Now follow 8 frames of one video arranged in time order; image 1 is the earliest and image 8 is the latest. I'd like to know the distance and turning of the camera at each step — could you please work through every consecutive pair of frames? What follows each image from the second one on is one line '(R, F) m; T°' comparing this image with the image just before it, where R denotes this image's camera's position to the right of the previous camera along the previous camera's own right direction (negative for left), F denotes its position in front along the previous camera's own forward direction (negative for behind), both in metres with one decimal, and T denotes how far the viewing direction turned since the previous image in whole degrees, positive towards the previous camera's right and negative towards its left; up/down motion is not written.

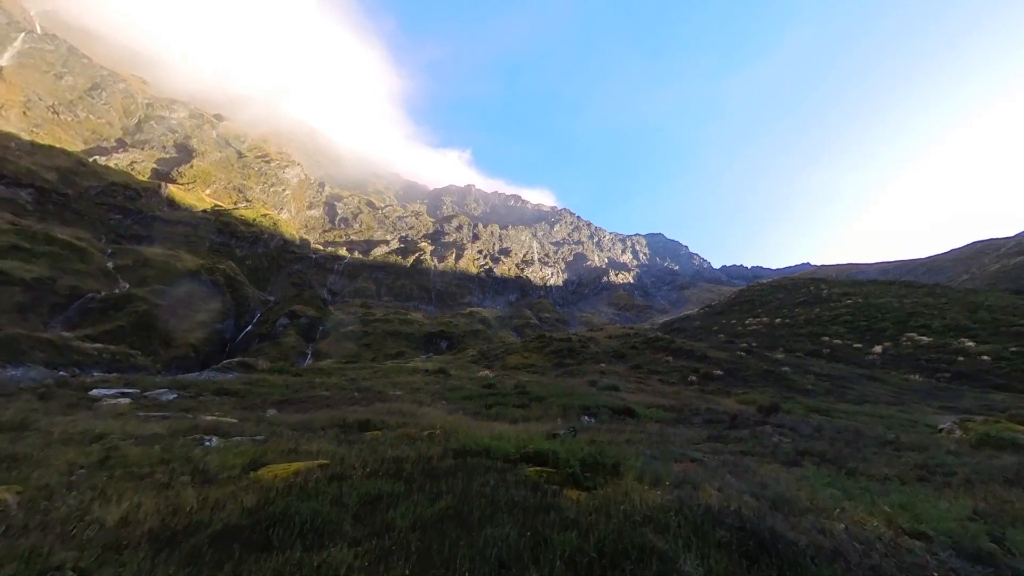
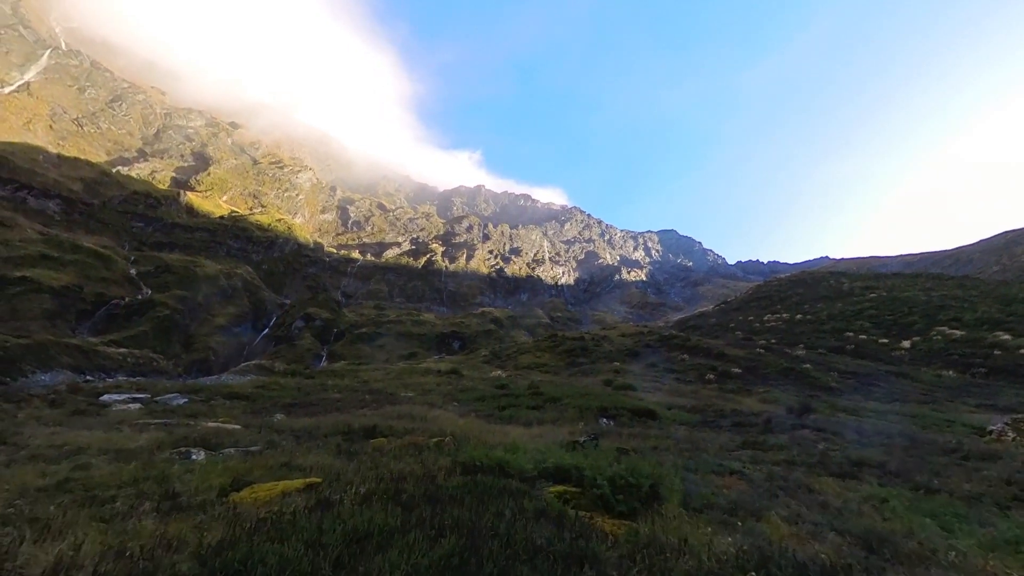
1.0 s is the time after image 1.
(-0.1, +1.4) m; -2°
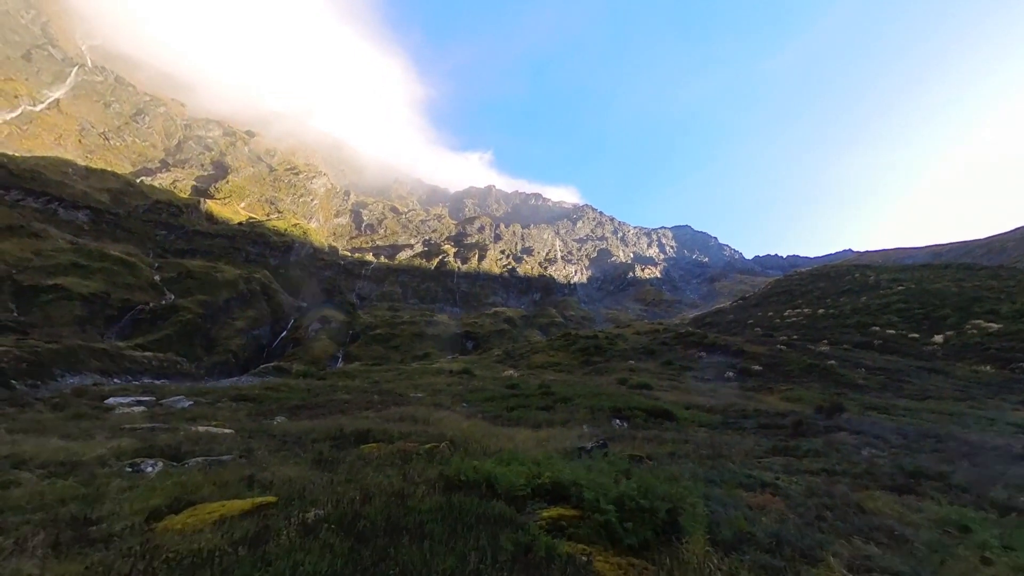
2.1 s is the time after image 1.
(+0.6, +1.5) m; -2°
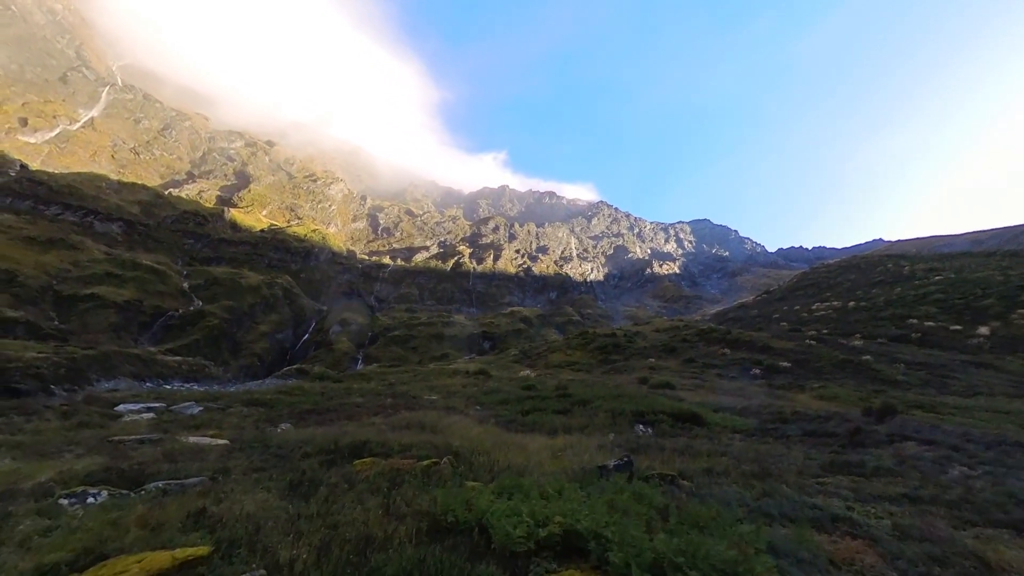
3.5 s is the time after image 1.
(+0.4, +2.0) m; -3°
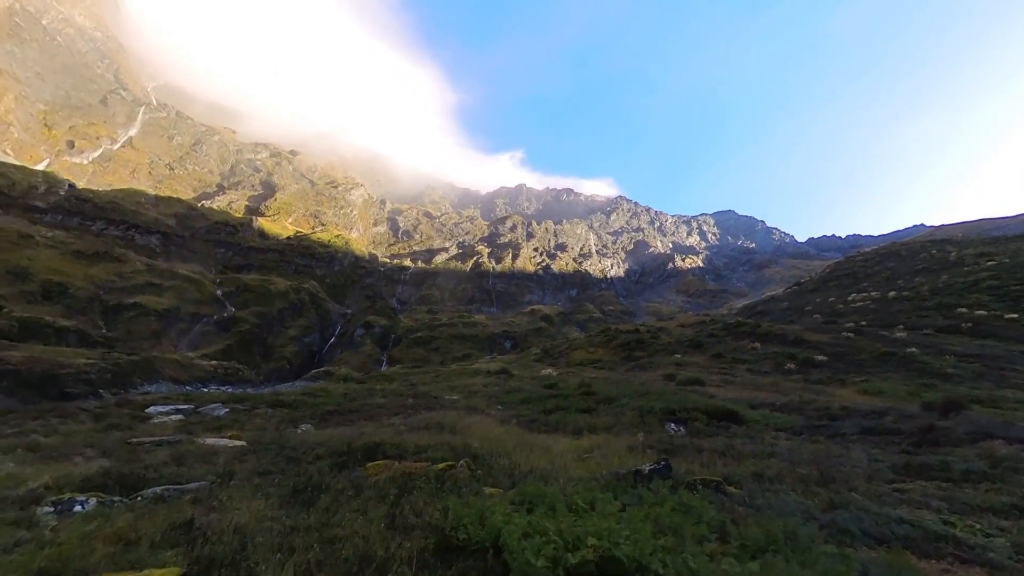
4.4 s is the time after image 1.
(+0.1, +1.2) m; -3°
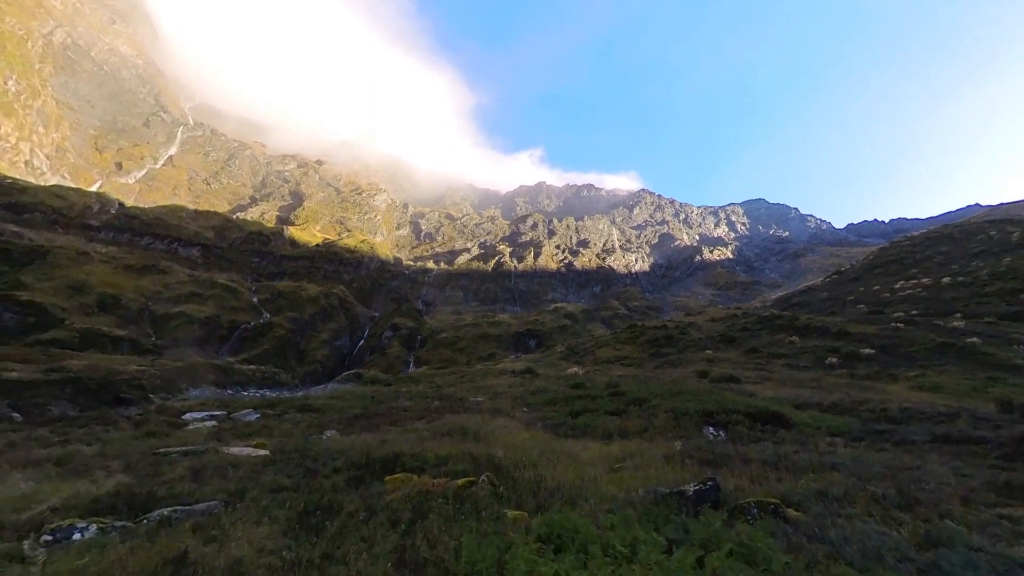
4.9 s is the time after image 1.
(+0.1, +1.1) m; -4°
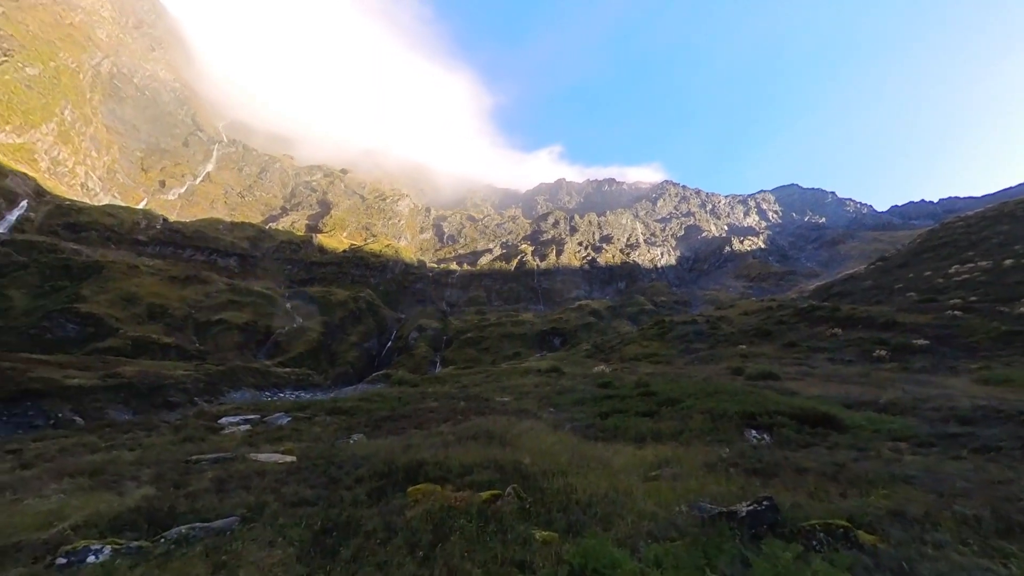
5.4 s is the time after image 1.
(+0.1, +0.8) m; -4°
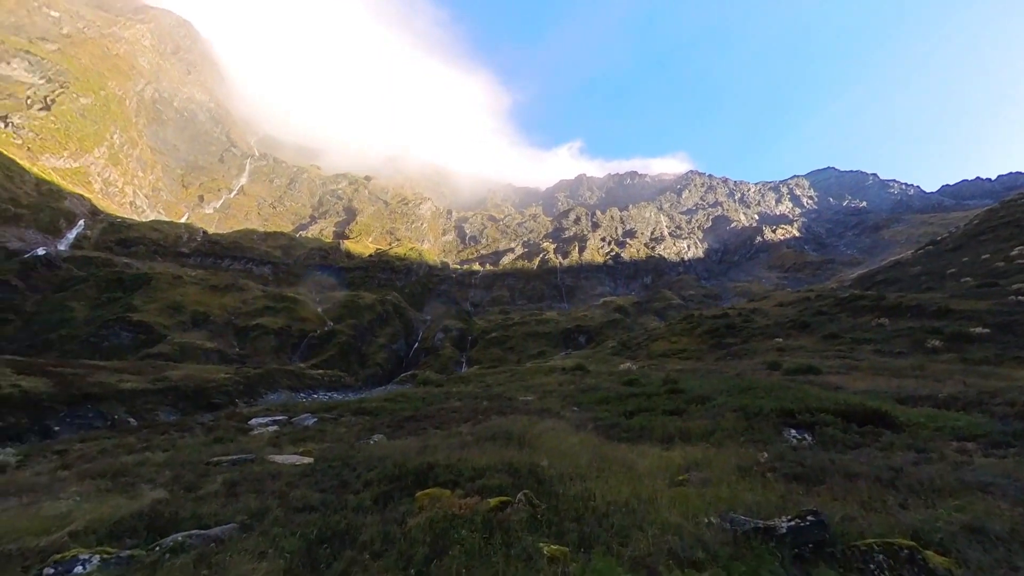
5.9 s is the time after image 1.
(+0.6, +0.8) m; -4°
